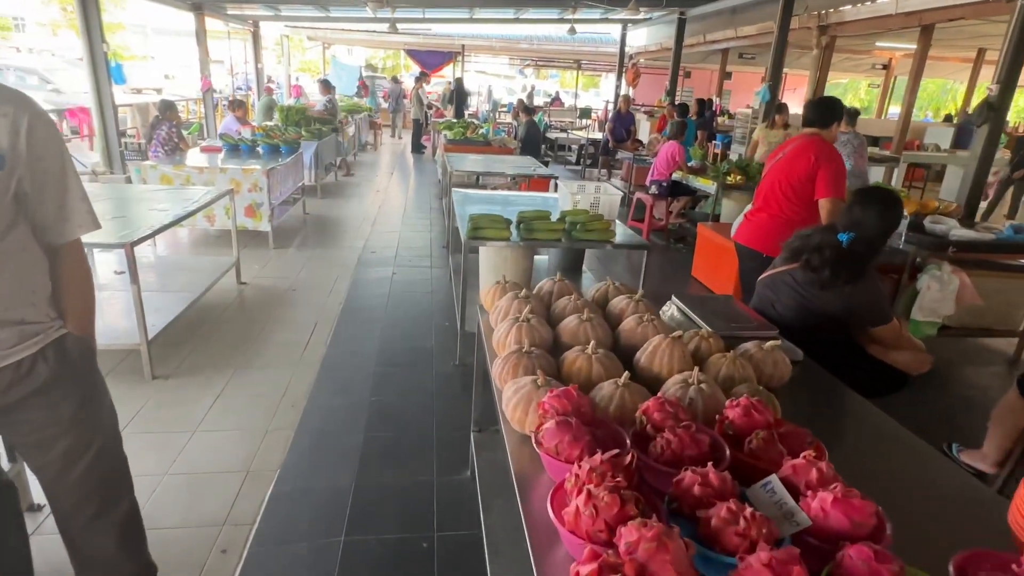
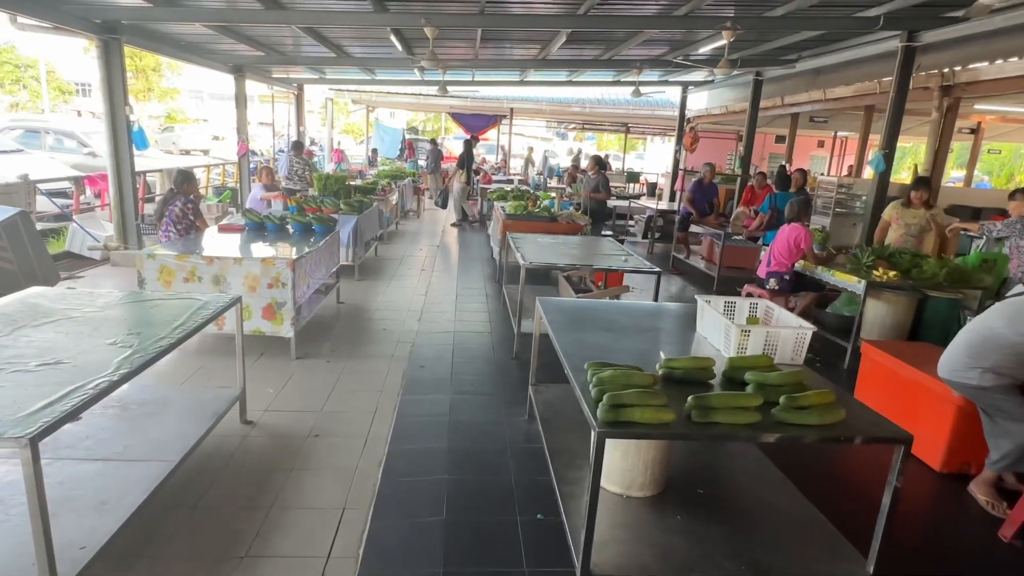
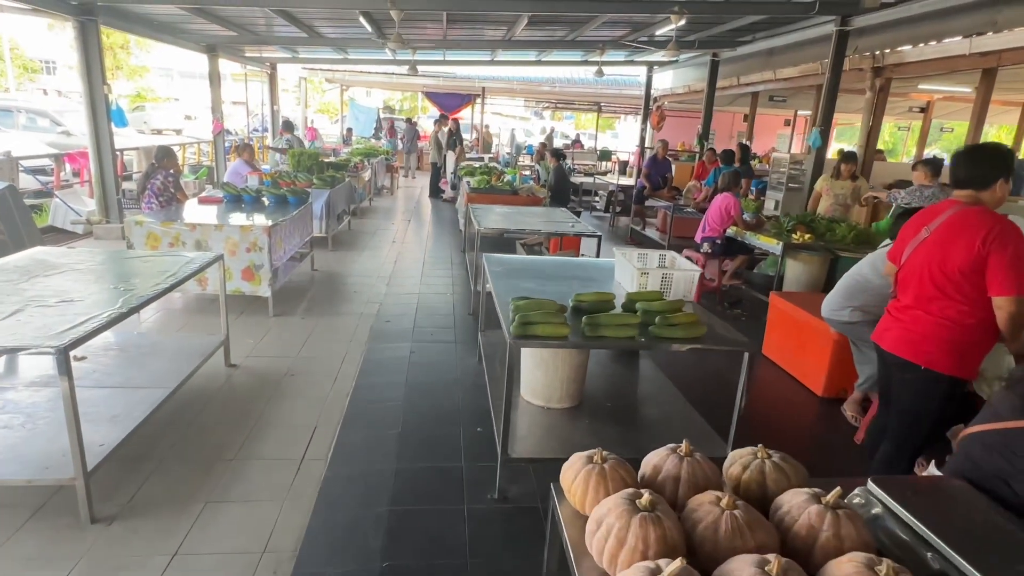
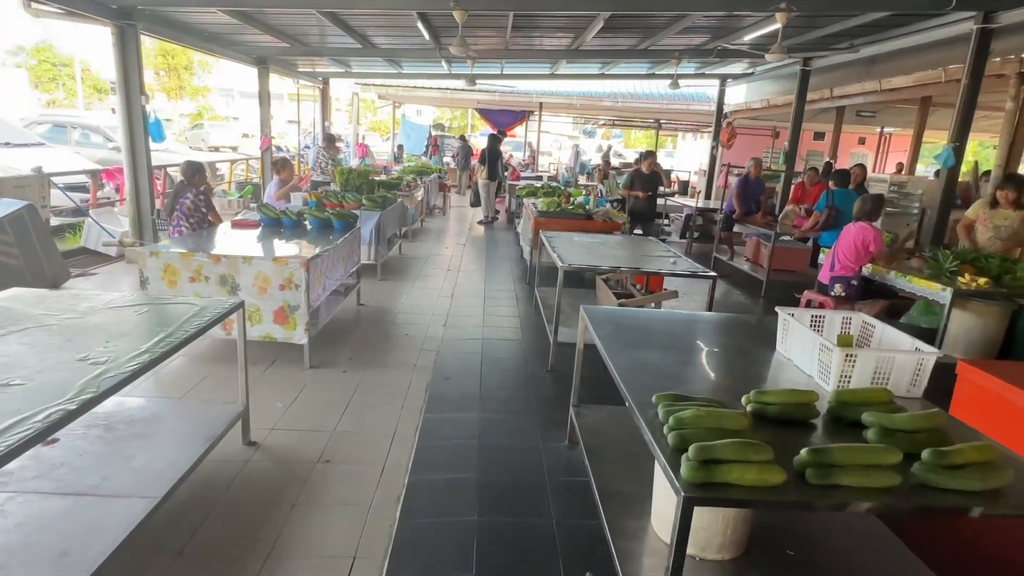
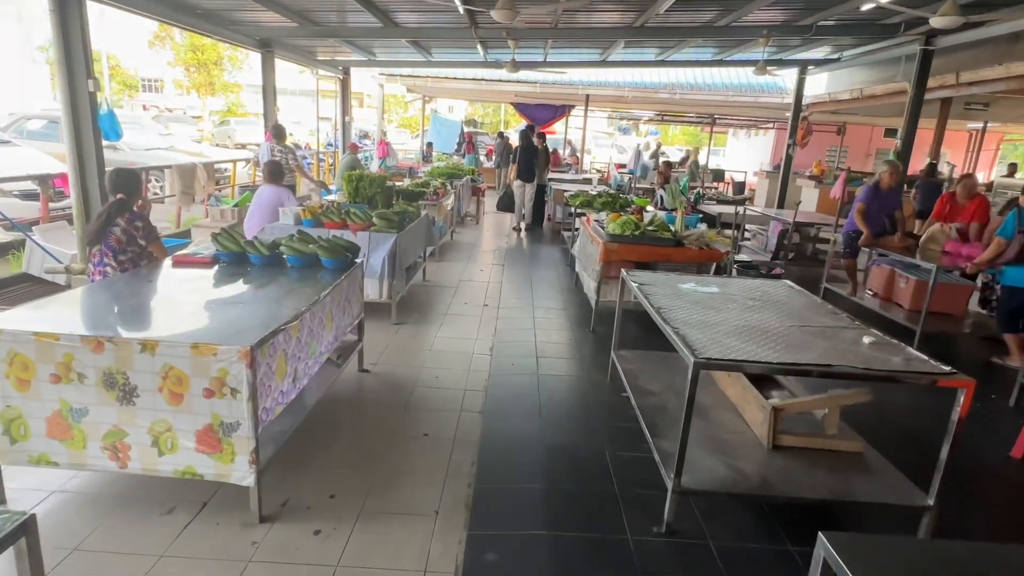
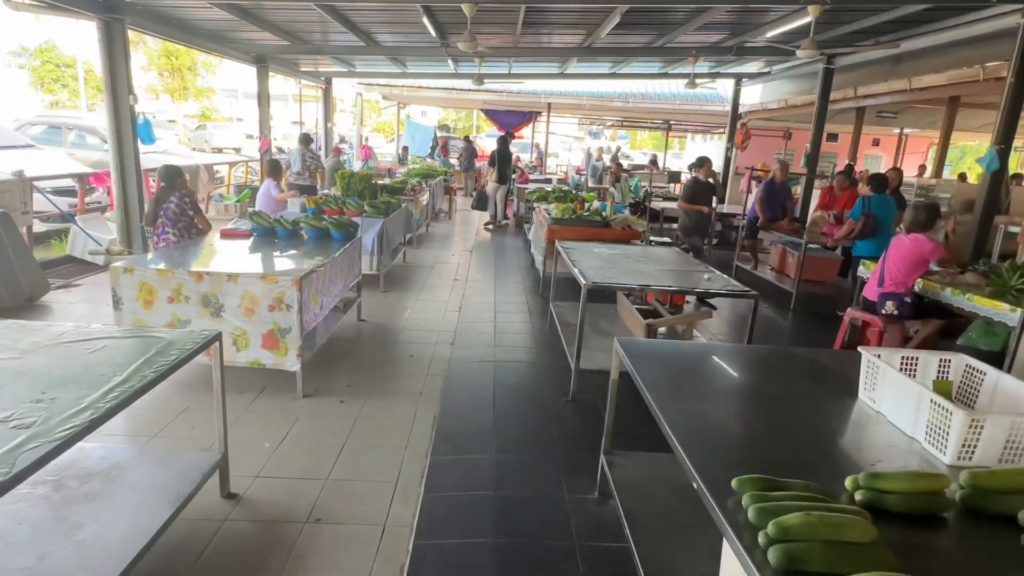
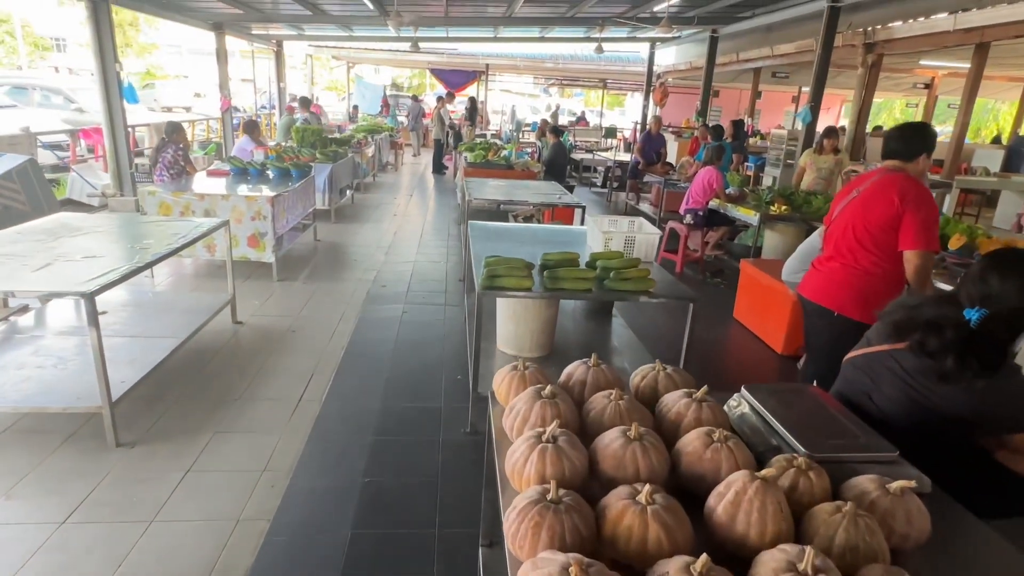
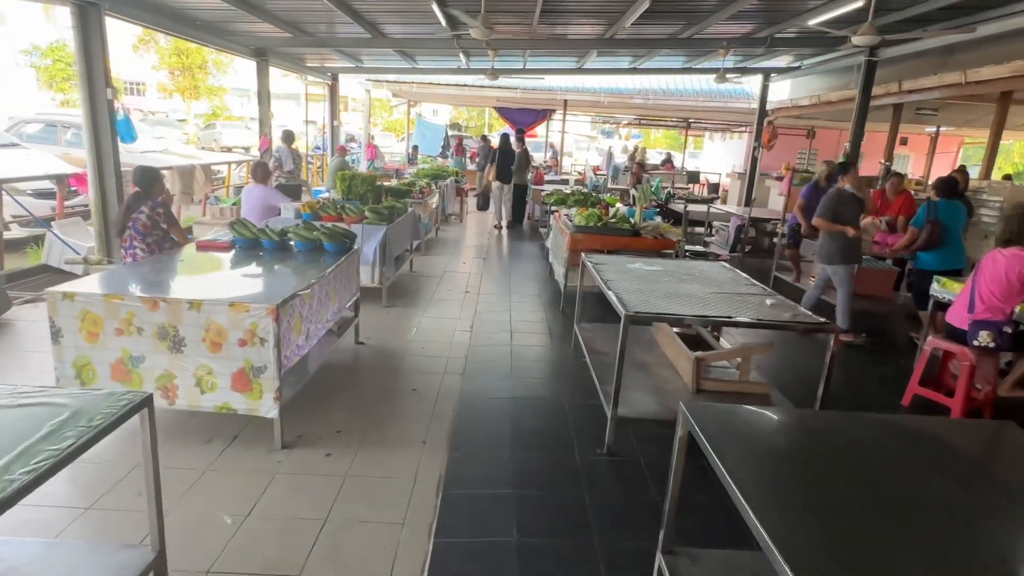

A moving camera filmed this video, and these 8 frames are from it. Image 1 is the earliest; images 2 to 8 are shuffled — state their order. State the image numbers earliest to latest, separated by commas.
7, 3, 2, 4, 6, 8, 5
